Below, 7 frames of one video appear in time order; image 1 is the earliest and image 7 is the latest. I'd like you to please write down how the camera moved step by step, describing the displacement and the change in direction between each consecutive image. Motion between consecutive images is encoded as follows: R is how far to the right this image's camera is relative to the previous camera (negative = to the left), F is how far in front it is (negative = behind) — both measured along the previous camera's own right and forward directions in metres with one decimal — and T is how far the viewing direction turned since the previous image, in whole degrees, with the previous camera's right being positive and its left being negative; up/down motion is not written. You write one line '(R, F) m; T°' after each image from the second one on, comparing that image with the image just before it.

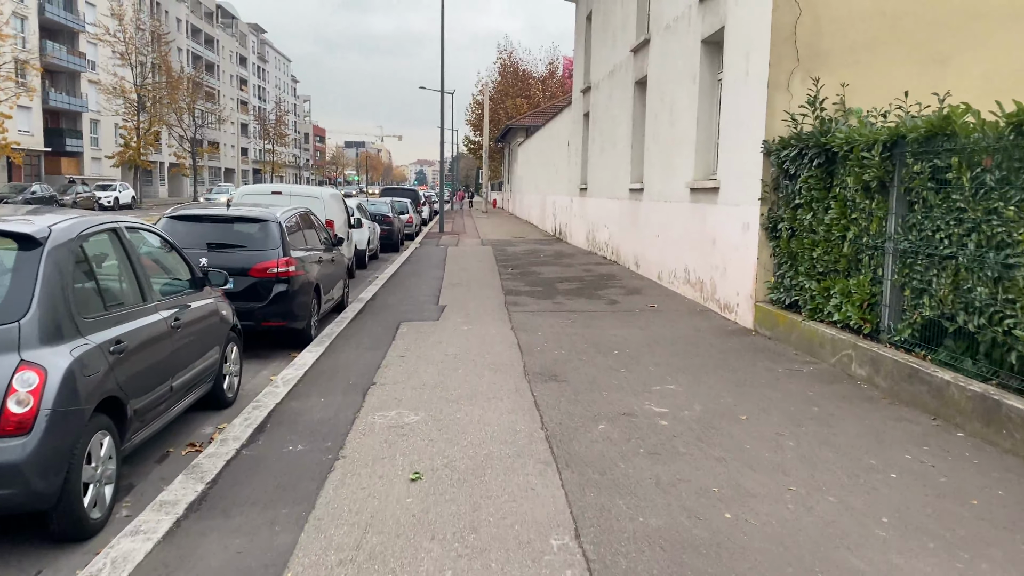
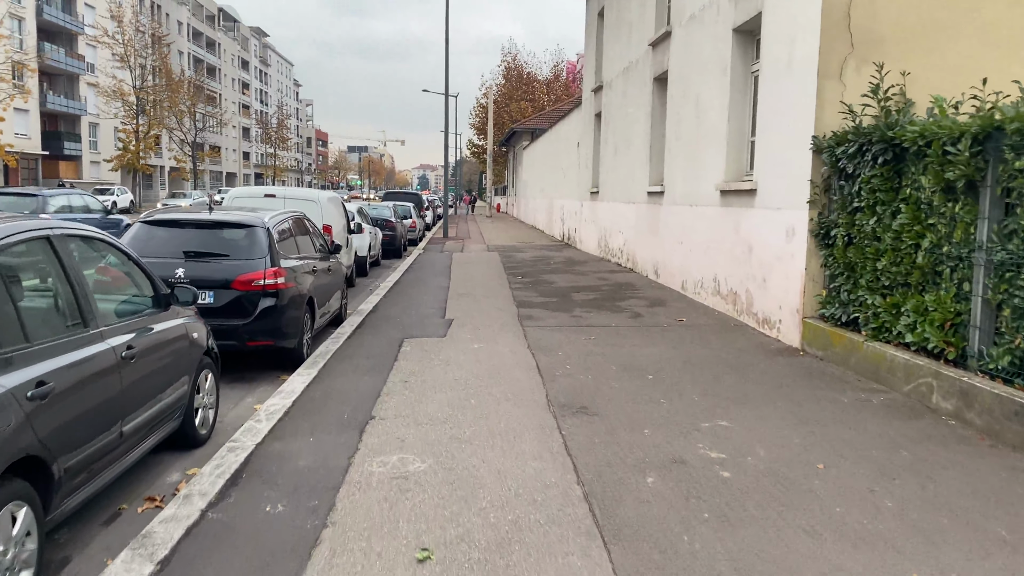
(-0.2, +1.0) m; 0°
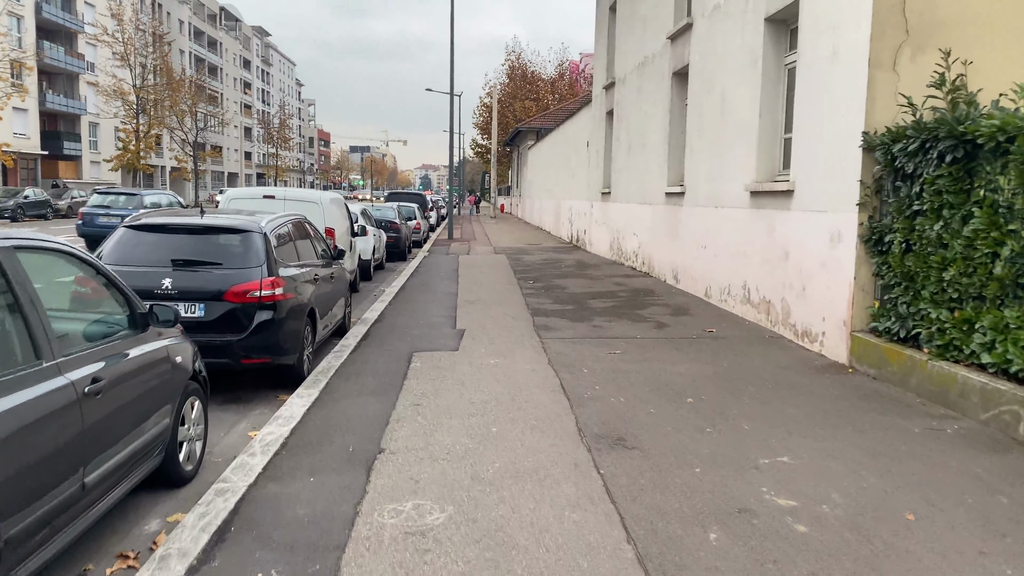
(-0.2, +0.7) m; 0°
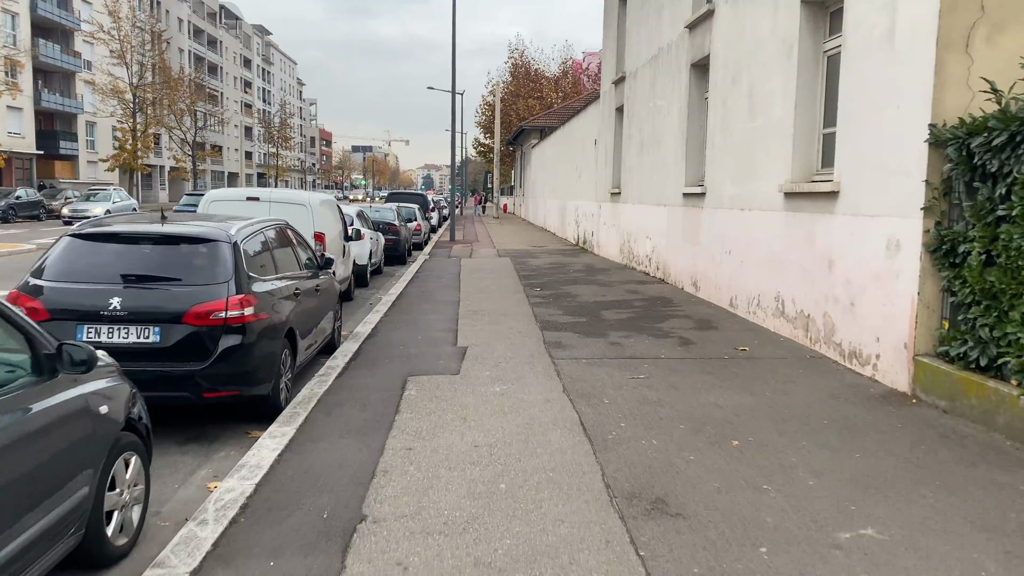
(-0.1, +1.0) m; 0°
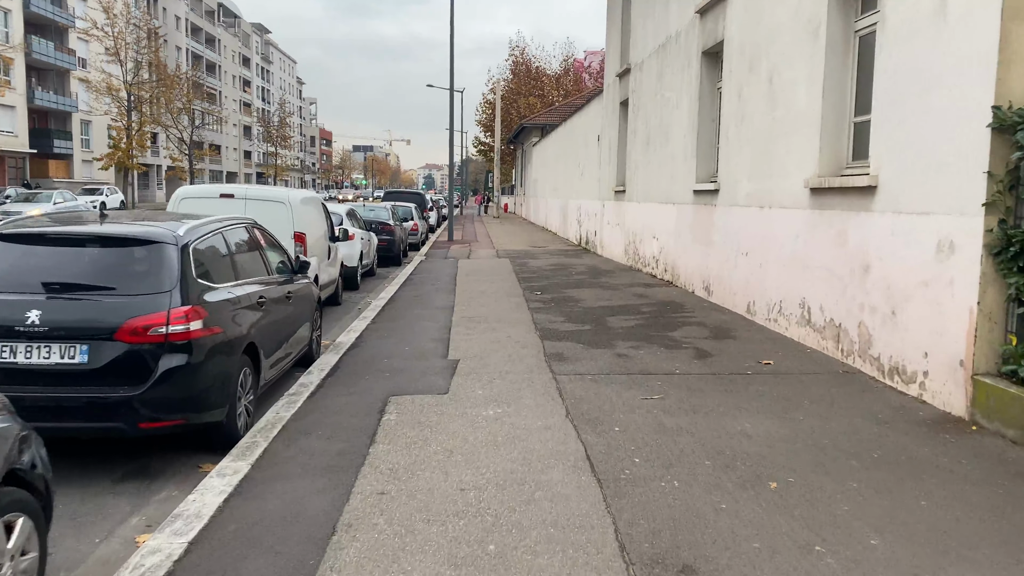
(0.0, +0.8) m; 0°
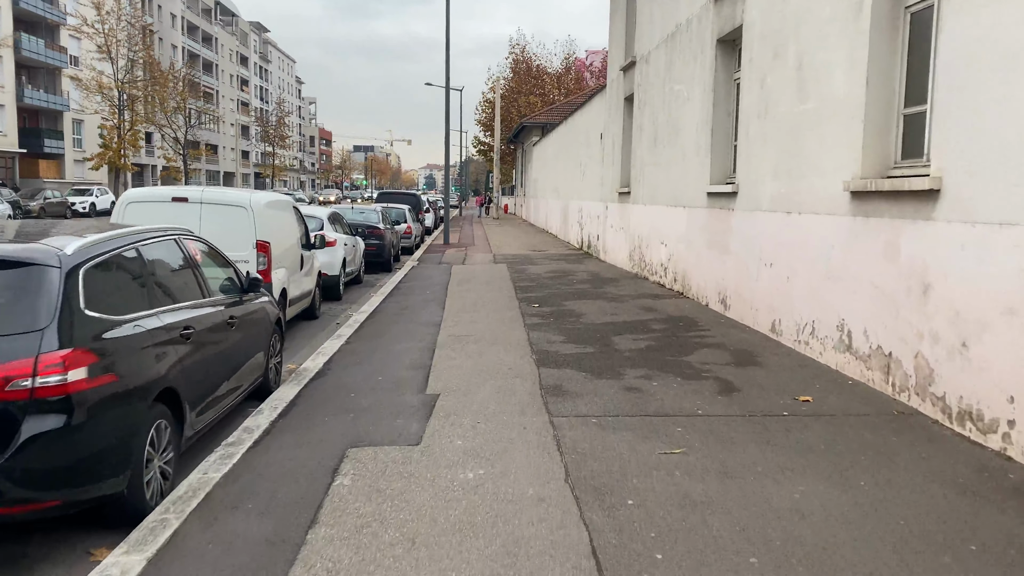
(+0.1, +1.1) m; 0°
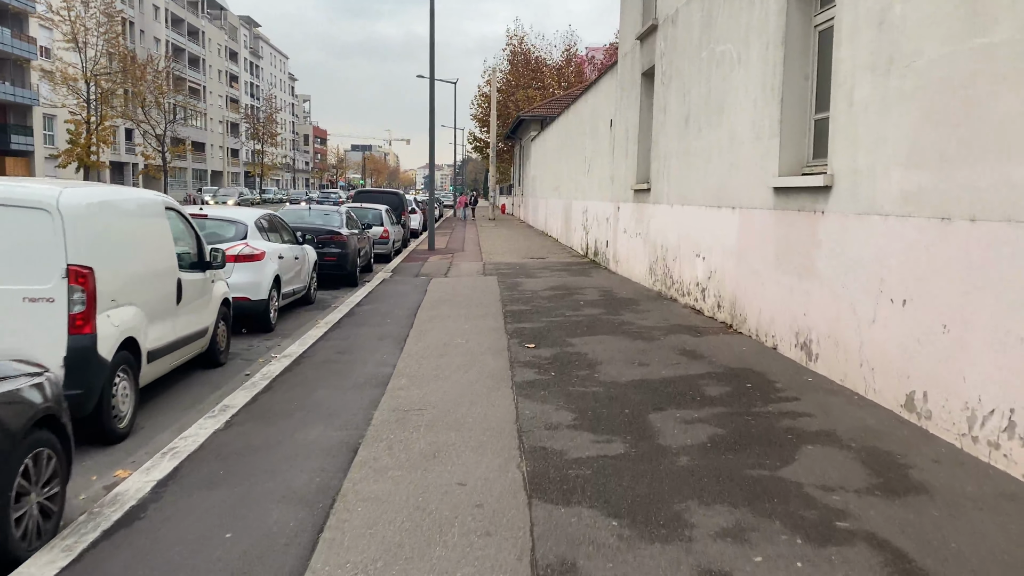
(+0.2, +3.2) m; 0°
